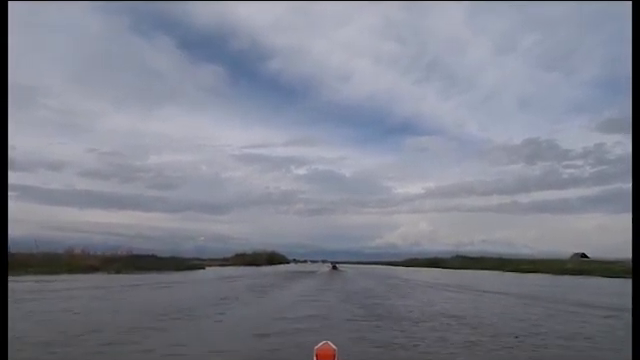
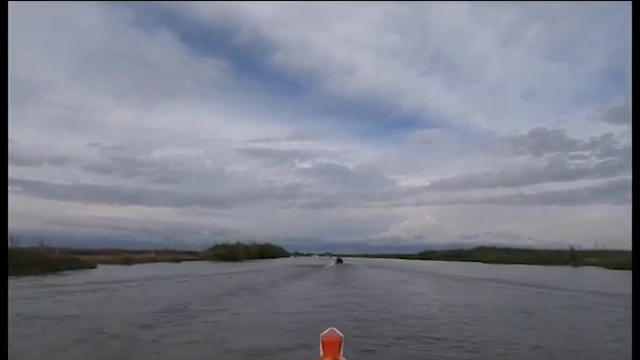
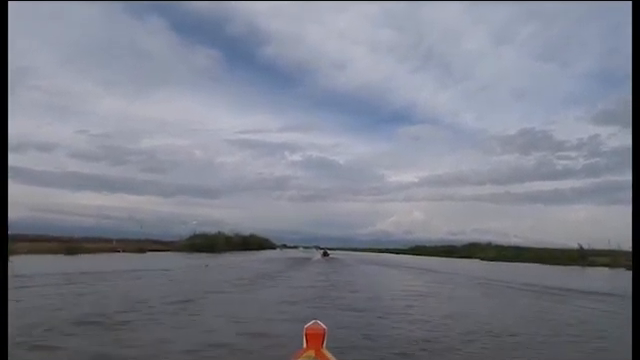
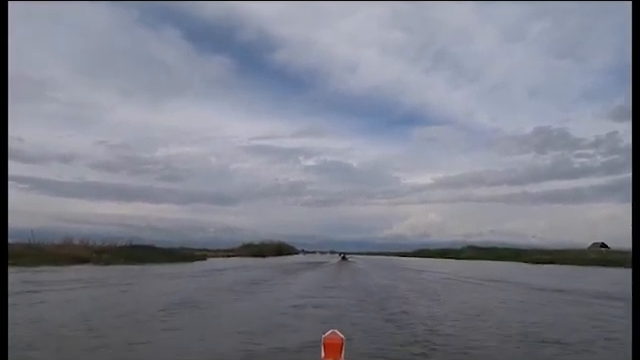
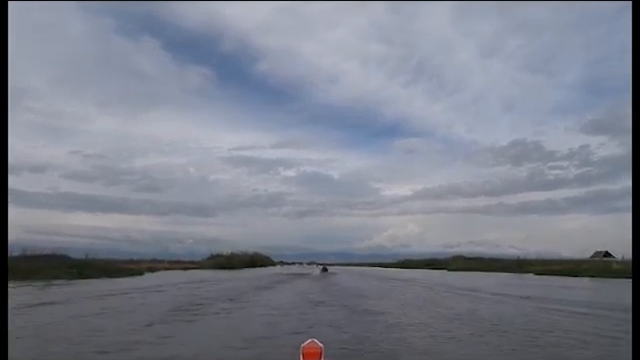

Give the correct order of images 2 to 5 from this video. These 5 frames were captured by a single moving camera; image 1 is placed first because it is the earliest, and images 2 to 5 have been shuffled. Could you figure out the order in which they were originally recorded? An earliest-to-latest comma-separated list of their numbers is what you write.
4, 5, 2, 3
